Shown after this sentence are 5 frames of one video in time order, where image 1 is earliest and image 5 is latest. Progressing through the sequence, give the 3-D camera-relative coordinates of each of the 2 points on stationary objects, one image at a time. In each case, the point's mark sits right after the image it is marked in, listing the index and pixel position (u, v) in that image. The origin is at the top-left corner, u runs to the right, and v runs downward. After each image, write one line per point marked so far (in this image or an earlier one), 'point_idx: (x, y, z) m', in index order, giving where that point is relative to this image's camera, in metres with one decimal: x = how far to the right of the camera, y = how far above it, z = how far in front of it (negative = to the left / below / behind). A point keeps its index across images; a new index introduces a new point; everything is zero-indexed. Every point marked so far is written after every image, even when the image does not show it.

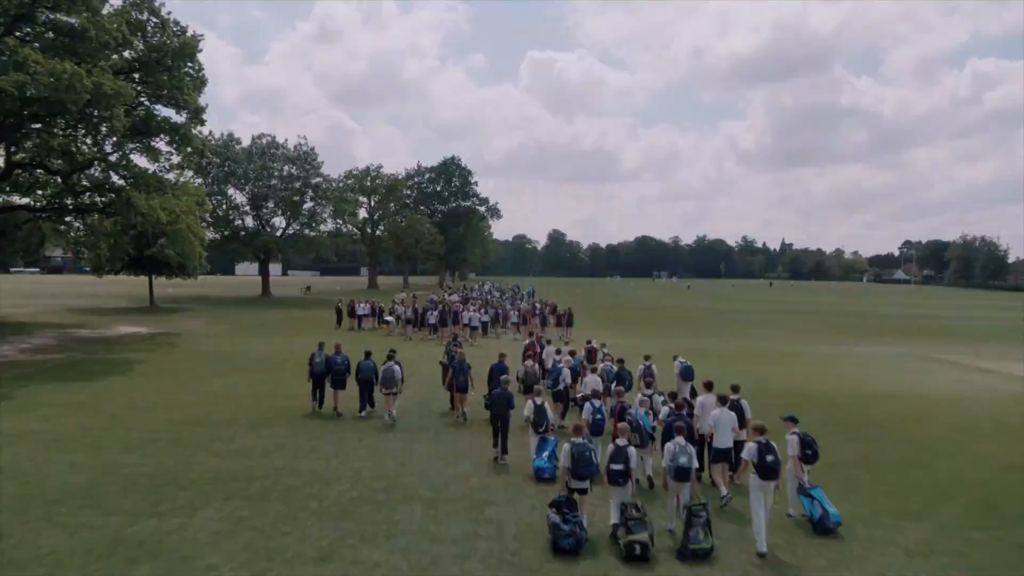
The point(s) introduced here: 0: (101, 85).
0: (-9.5, +4.7, +19.2) m
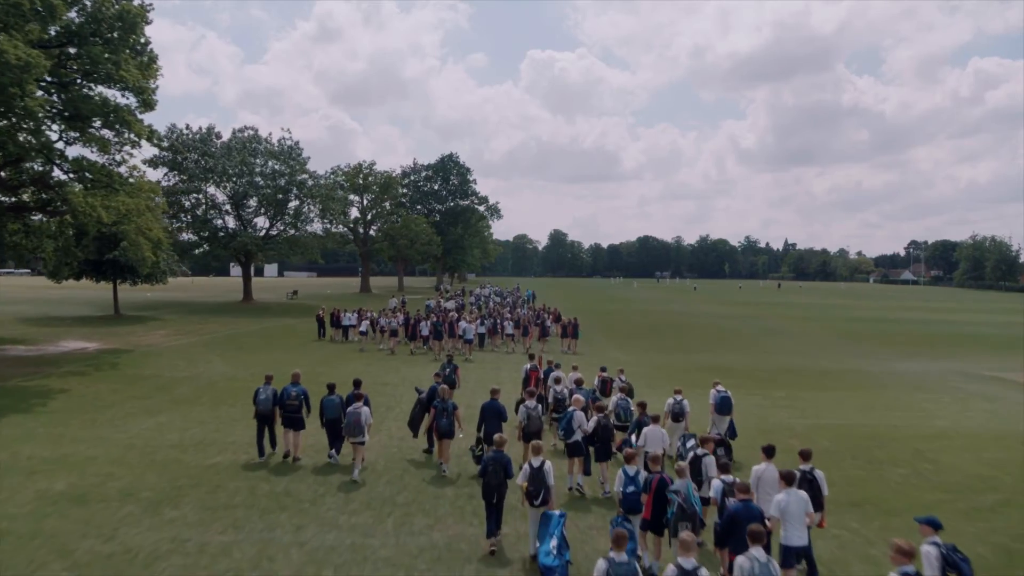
0: (-9.6, +4.4, +15.7) m
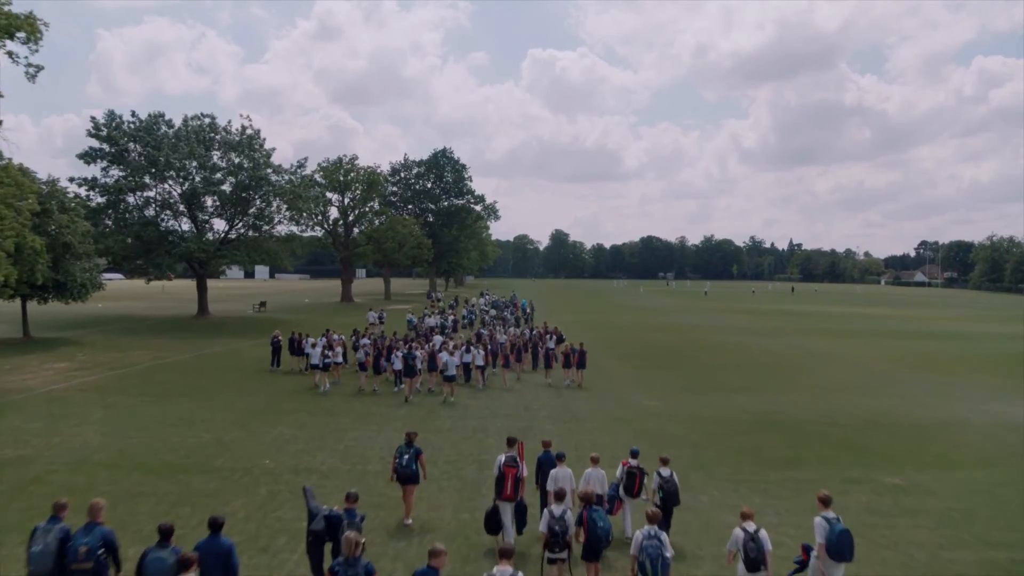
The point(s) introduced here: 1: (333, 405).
0: (-9.7, +3.8, +9.4) m
1: (-4.2, -2.7, +19.5) m
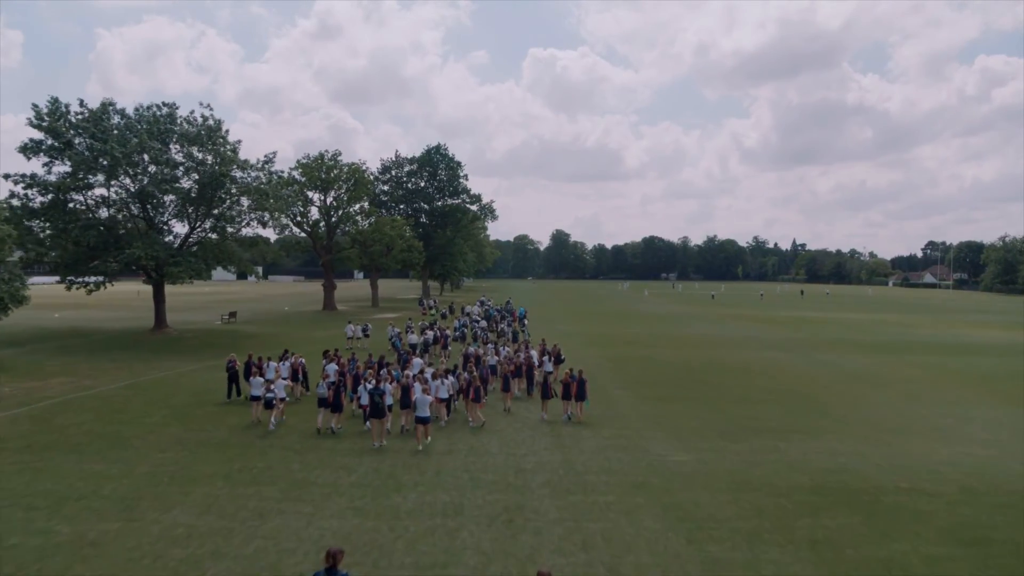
0: (-10.0, +3.3, +4.9) m
1: (-4.5, -3.2, +15.0) m
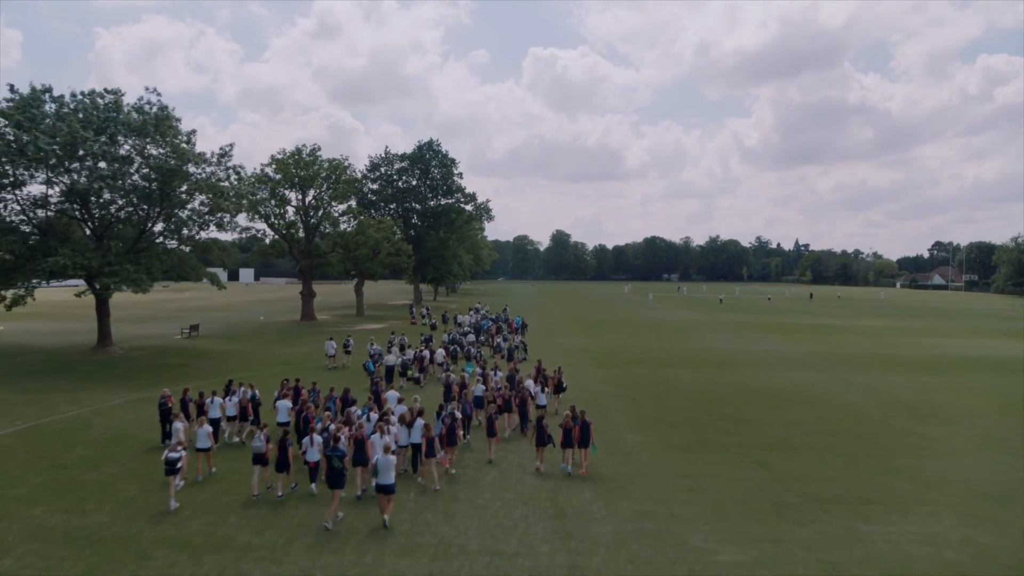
0: (-10.2, +2.9, +0.4) m
1: (-4.7, -3.6, +10.5) m
